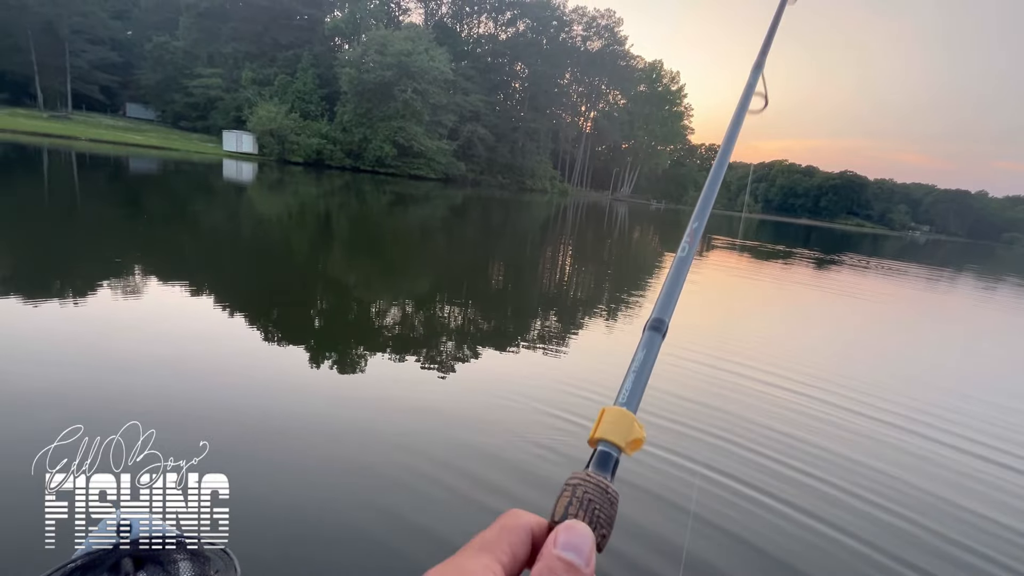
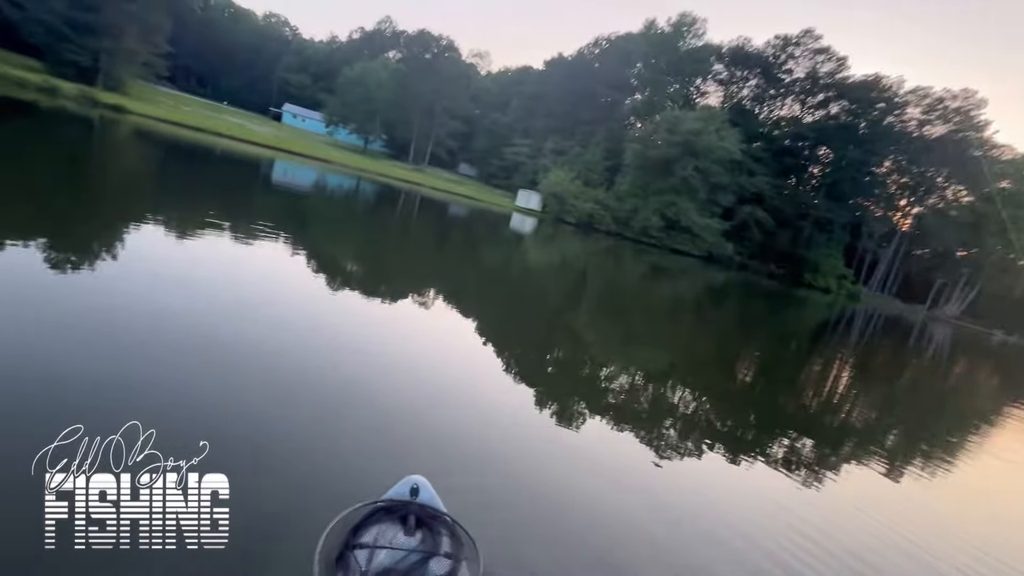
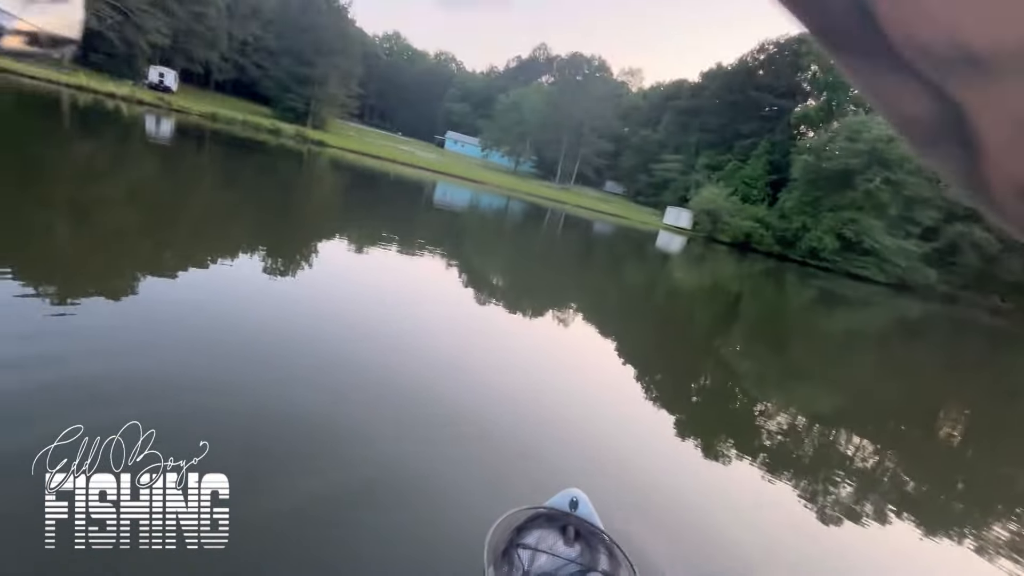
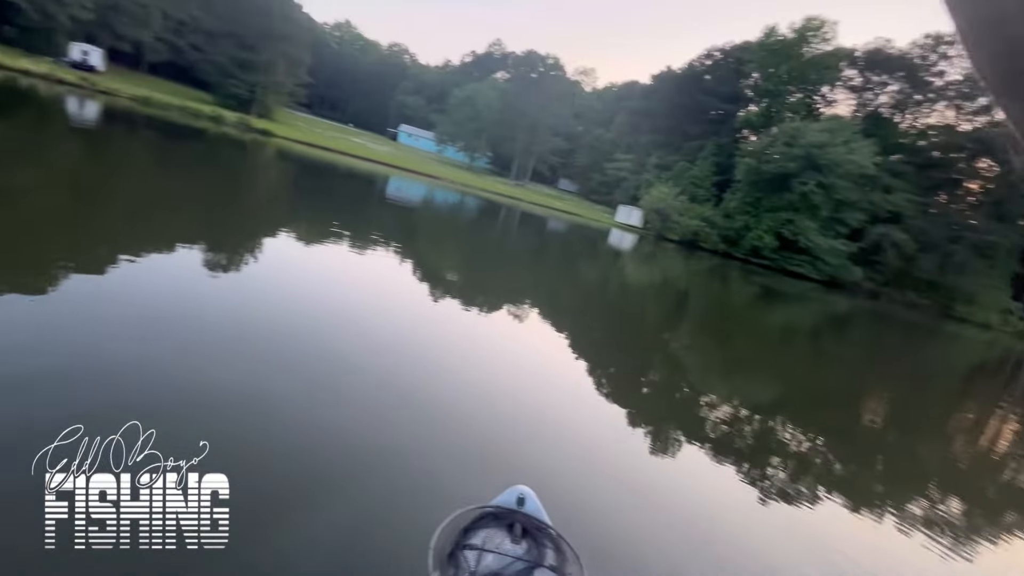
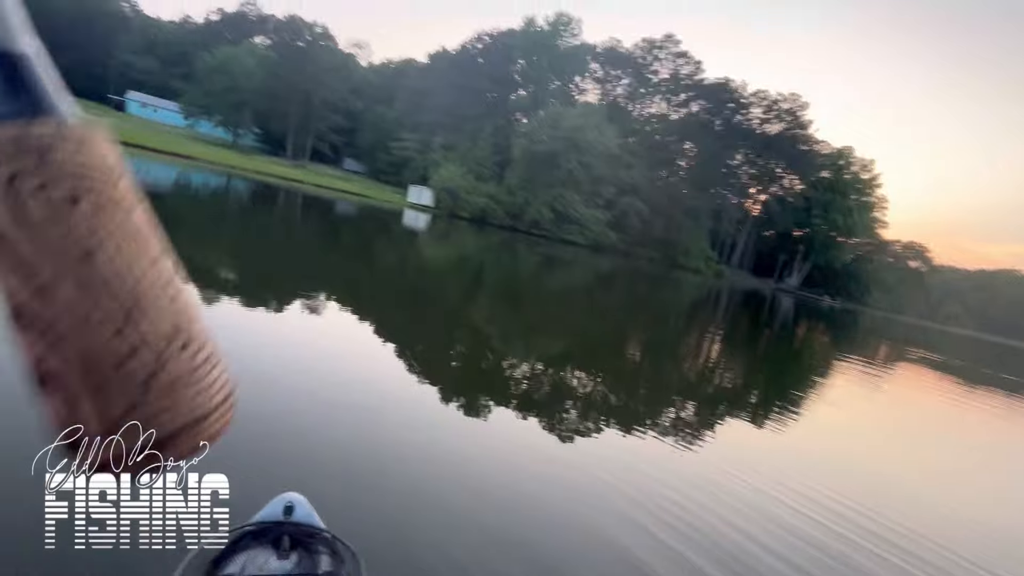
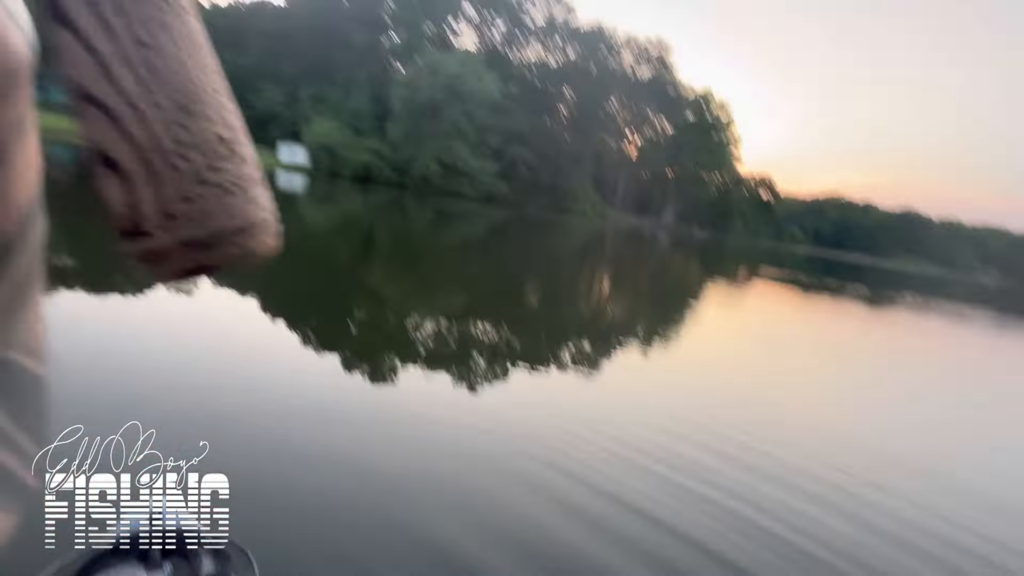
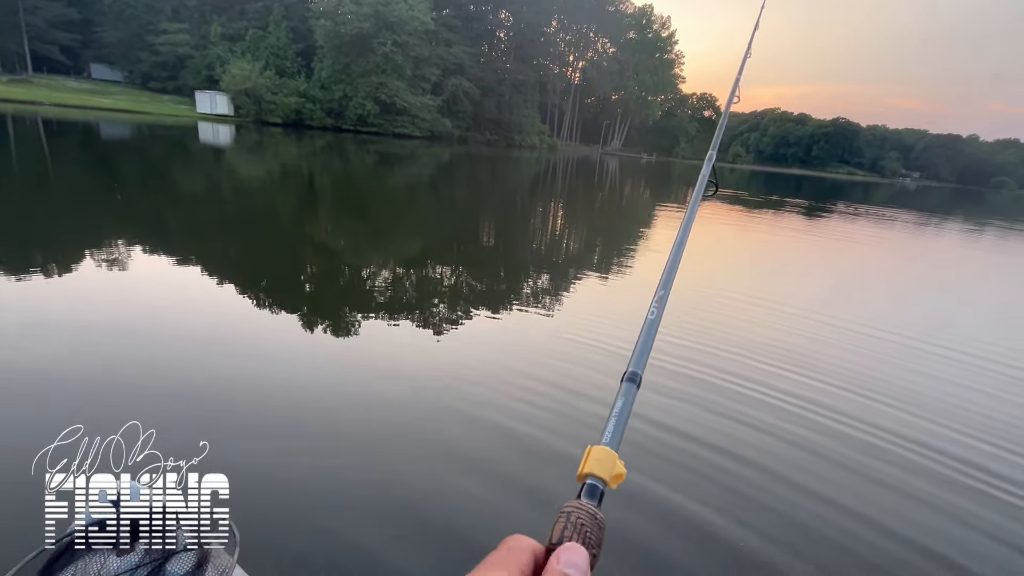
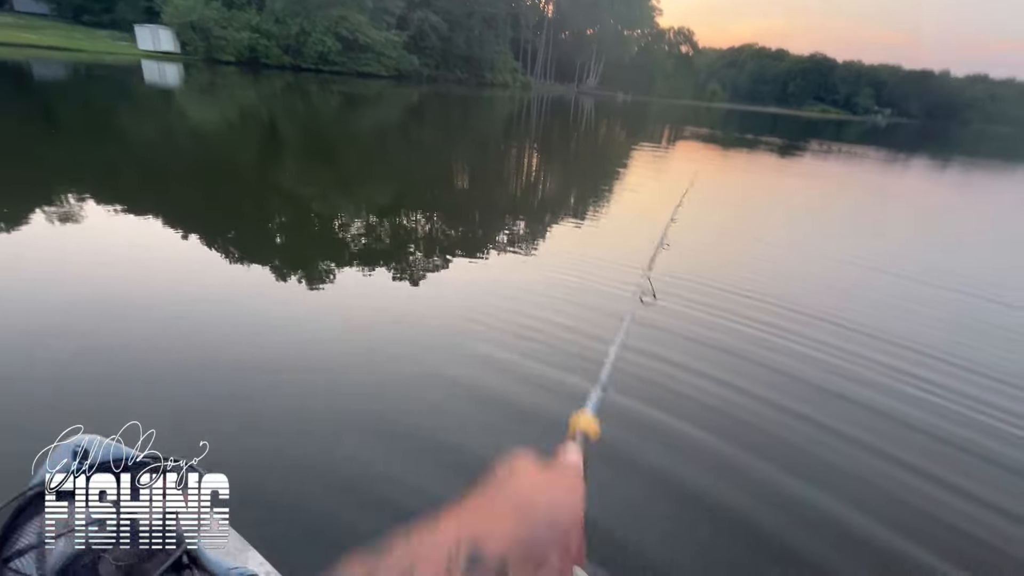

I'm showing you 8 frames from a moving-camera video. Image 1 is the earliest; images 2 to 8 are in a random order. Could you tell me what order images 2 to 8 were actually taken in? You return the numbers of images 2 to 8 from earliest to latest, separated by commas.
7, 8, 6, 5, 2, 4, 3
